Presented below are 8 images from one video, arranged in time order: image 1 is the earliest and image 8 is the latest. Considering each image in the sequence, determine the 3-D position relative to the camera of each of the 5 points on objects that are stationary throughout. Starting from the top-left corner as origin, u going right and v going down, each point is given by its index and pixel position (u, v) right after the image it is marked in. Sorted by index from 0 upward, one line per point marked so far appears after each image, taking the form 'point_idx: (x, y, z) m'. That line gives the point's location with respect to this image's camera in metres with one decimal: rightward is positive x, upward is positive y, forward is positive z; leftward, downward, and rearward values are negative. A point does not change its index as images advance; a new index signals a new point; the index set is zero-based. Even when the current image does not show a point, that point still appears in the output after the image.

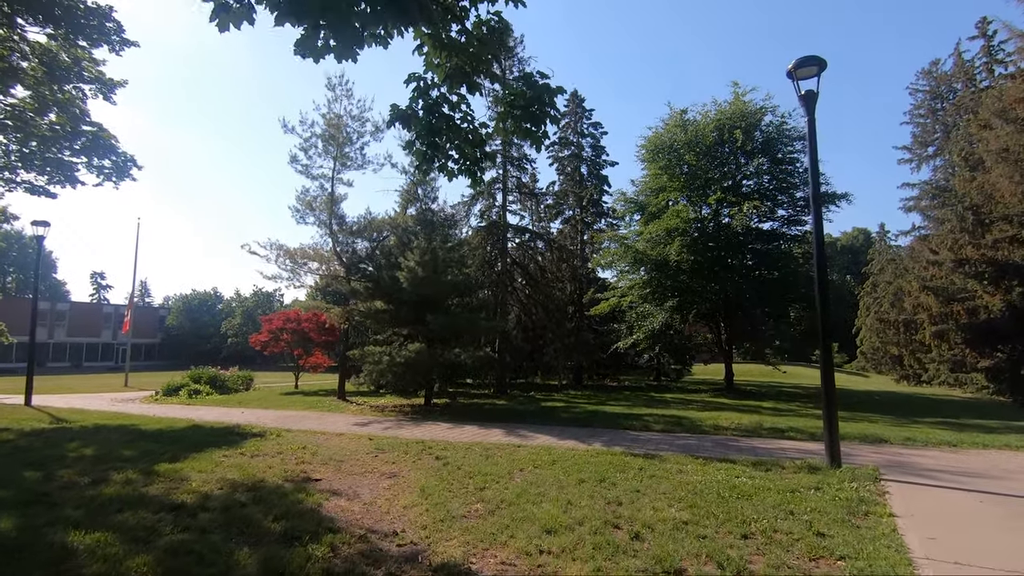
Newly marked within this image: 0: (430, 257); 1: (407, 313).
0: (-2.5, +1.0, +16.2) m
1: (-3.1, -0.8, +16.3) m
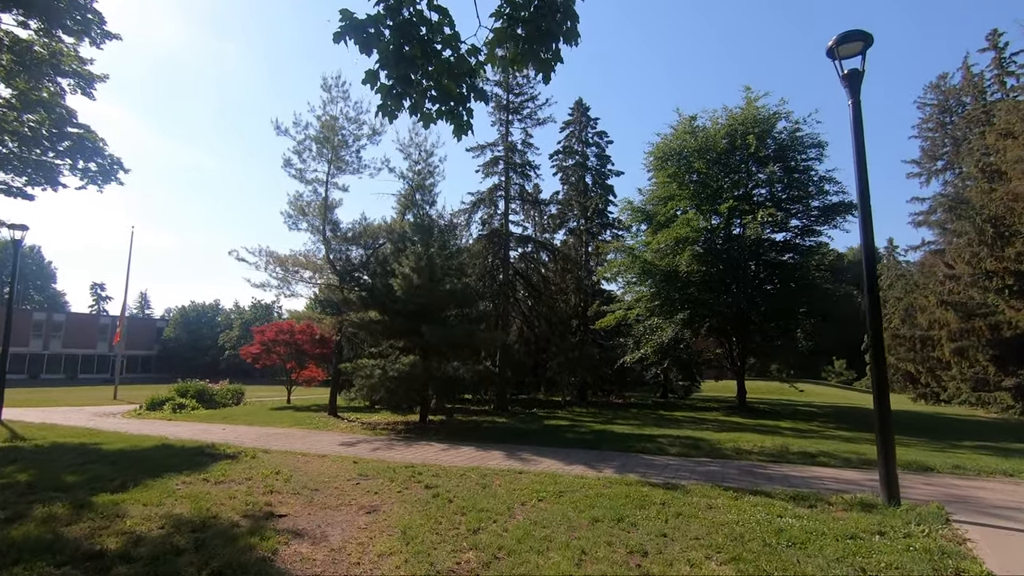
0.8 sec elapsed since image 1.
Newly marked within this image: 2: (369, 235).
0: (-2.4, +0.8, +15.2) m
1: (-3.1, -1.0, +15.3) m
2: (-4.7, +1.7, +17.6) m
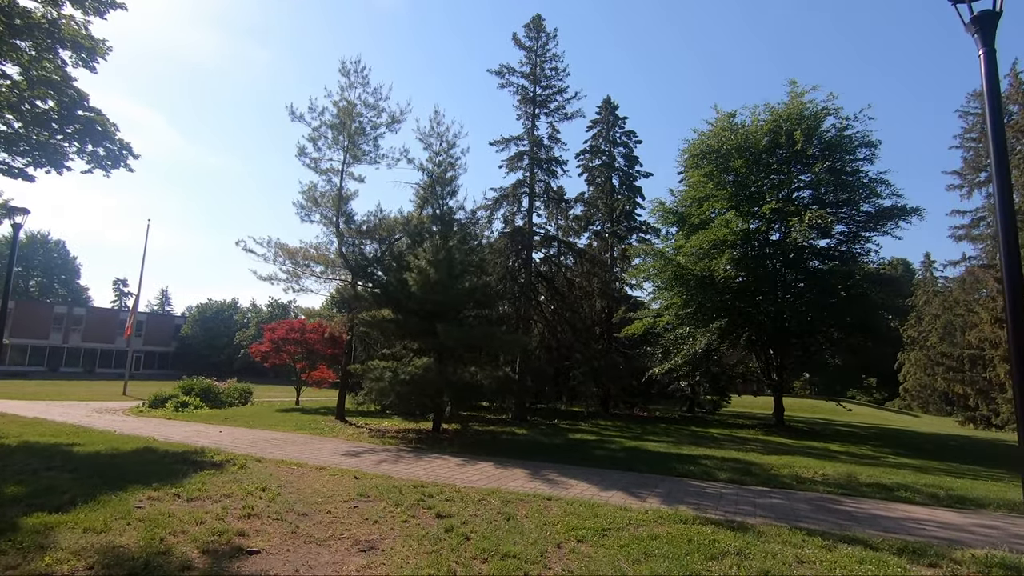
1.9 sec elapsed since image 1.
0: (-1.8, +0.9, +14.0) m
1: (-2.5, -0.9, +14.1) m
2: (-3.9, +1.8, +16.4) m
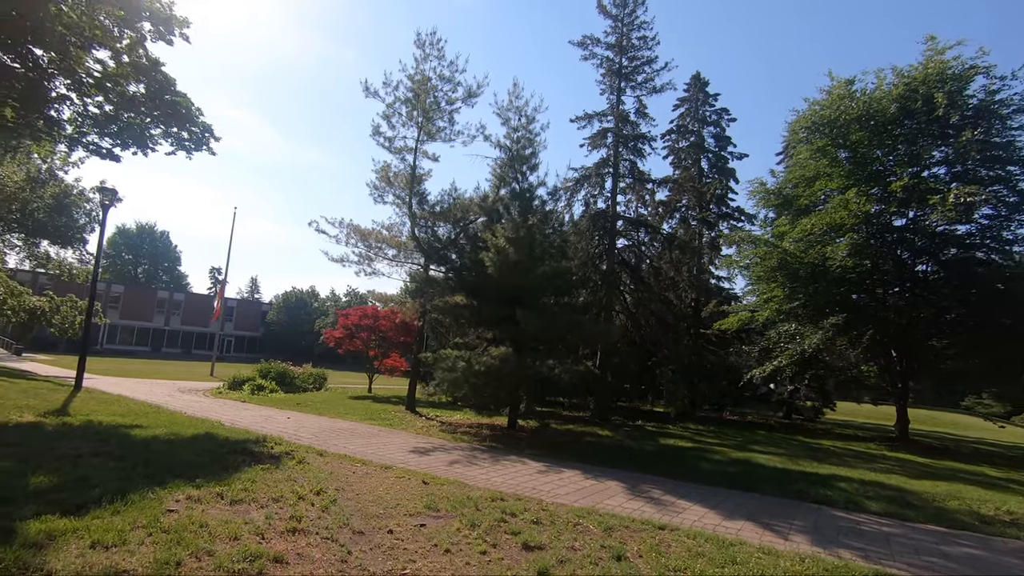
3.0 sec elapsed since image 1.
0: (+0.3, +1.3, +12.7) m
1: (-0.4, -0.5, +12.9) m
2: (-1.5, +2.2, +15.3) m
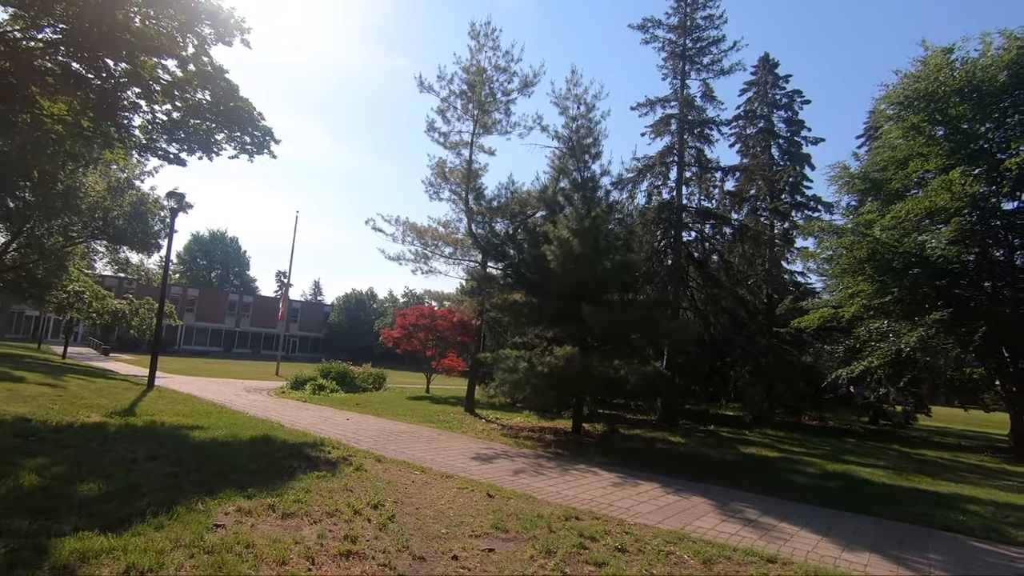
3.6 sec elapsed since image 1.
0: (+1.6, +1.4, +11.9) m
1: (+1.0, -0.4, +12.1) m
2: (+0.1, +2.3, +14.7) m
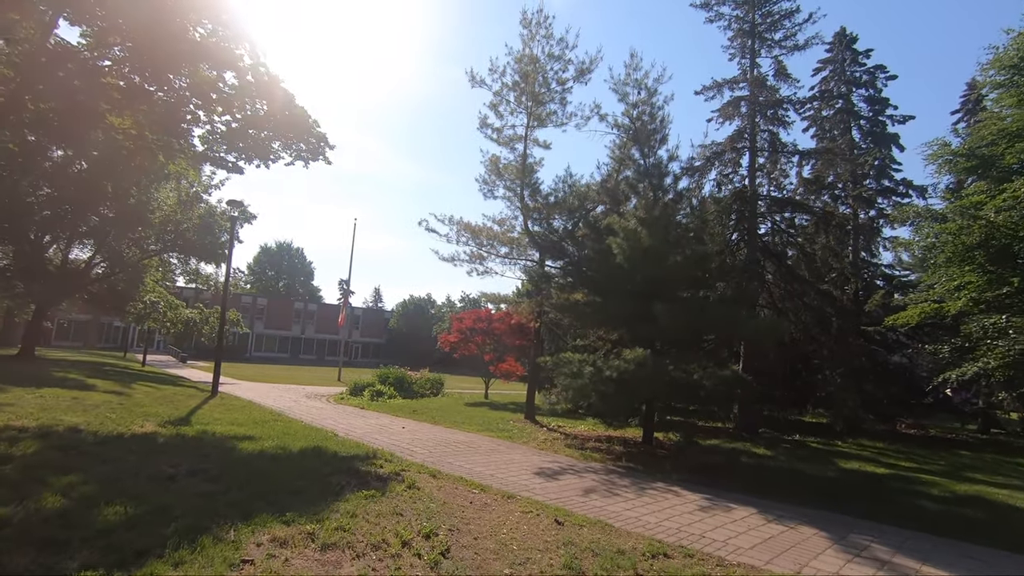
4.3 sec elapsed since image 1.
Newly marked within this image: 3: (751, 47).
0: (+2.8, +1.4, +10.9) m
1: (+2.3, -0.4, +11.1) m
2: (+1.6, +2.3, +13.8) m
3: (+7.9, +8.0, +17.8) m
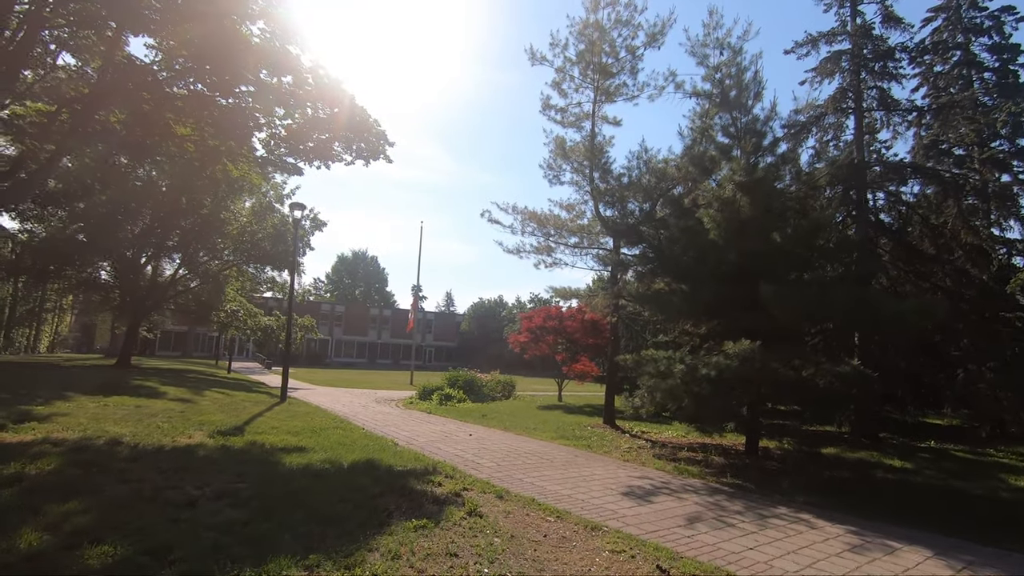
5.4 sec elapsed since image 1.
0: (+4.1, +1.7, +9.2) m
1: (+3.6, -0.1, +9.5) m
2: (+3.1, +2.6, +12.3) m
3: (+9.7, +8.5, +15.5) m
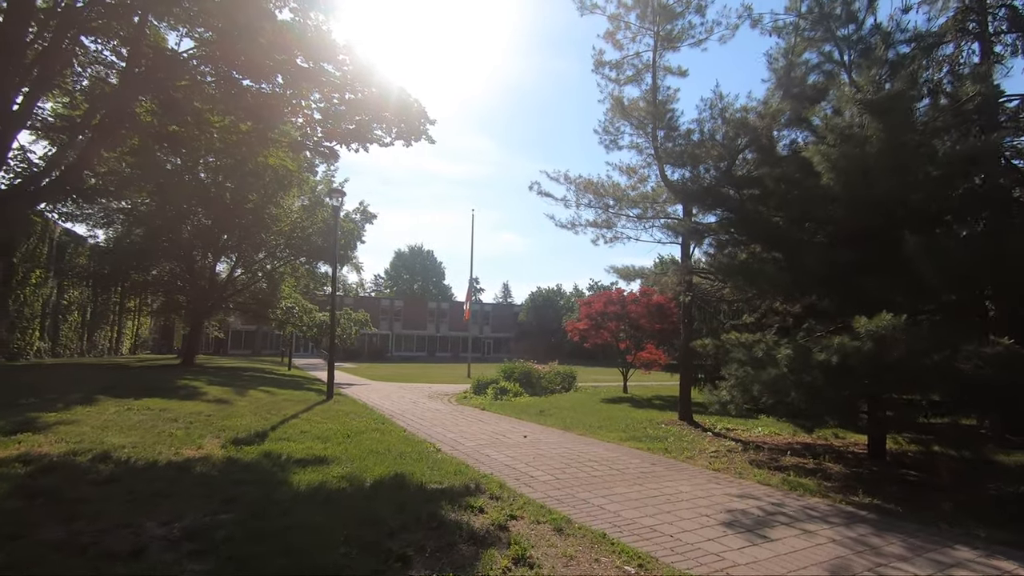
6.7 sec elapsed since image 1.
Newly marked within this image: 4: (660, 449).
0: (+4.7, +2.2, +7.2) m
1: (+4.4, +0.4, +7.6) m
2: (+4.1, +3.1, +10.3) m
3: (+10.7, +9.3, +12.7) m
4: (+2.3, -2.5, +8.5) m
